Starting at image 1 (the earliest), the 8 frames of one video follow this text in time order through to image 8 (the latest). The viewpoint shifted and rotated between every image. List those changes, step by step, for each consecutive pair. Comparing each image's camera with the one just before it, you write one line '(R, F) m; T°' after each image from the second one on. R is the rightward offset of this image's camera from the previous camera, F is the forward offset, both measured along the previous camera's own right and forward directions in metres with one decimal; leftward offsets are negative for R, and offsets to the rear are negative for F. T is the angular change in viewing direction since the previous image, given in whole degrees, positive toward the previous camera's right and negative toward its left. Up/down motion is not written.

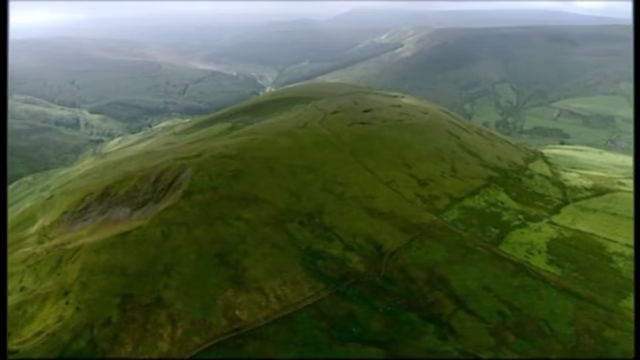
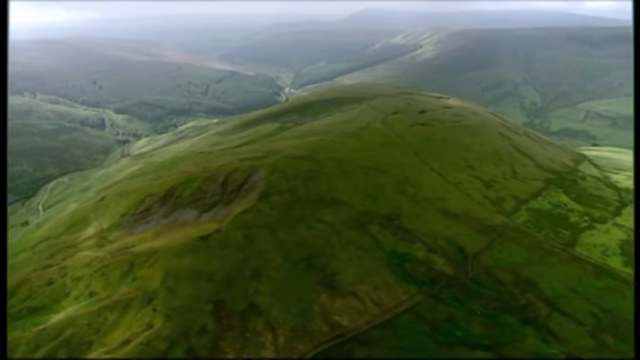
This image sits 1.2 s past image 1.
(-18.9, +2.1) m; +2°
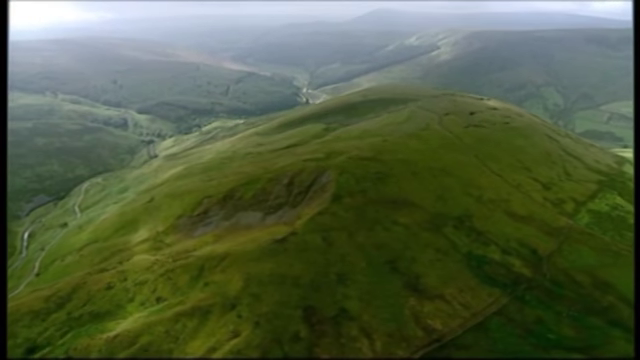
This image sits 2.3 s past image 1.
(-16.7, +2.2) m; +2°
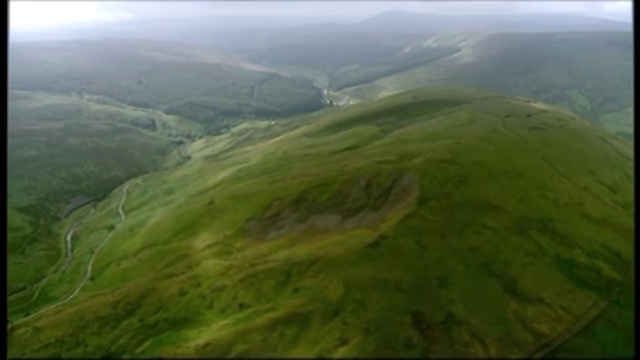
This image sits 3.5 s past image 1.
(-18.8, +2.4) m; +2°
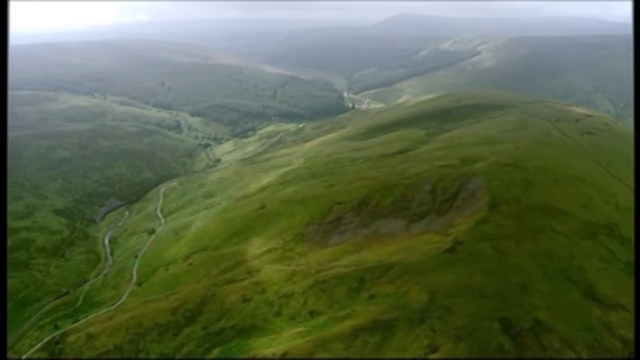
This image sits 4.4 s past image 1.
(-14.8, +1.8) m; +1°
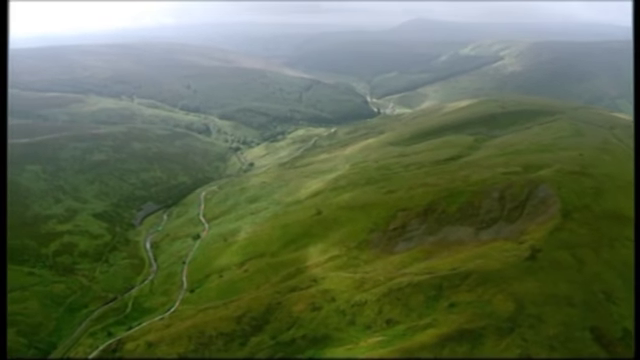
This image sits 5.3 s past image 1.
(-14.7, +1.7) m; +1°
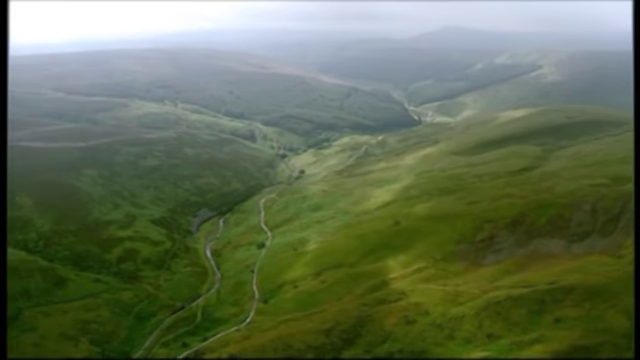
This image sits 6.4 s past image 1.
(-16.9, +2.5) m; 0°
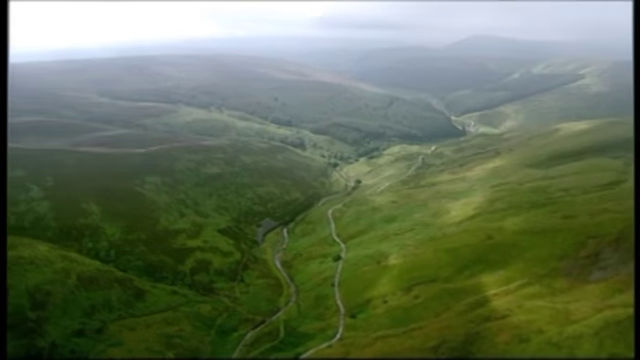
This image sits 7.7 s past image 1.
(-20.5, +3.7) m; +1°
